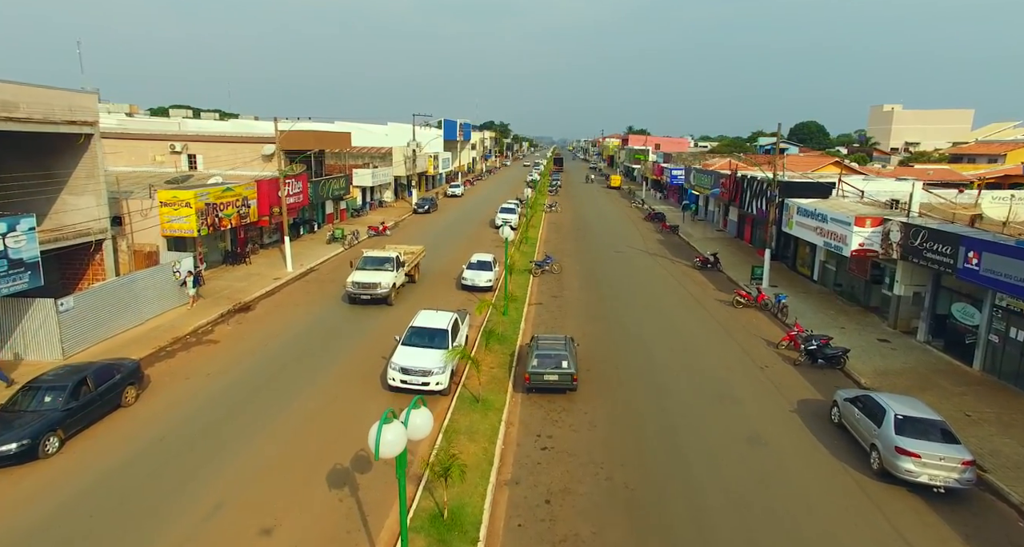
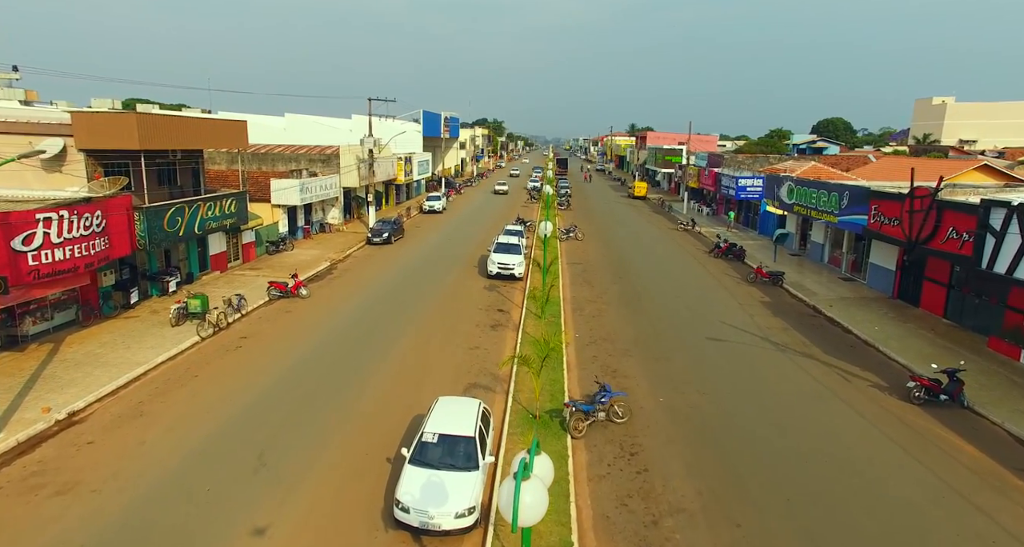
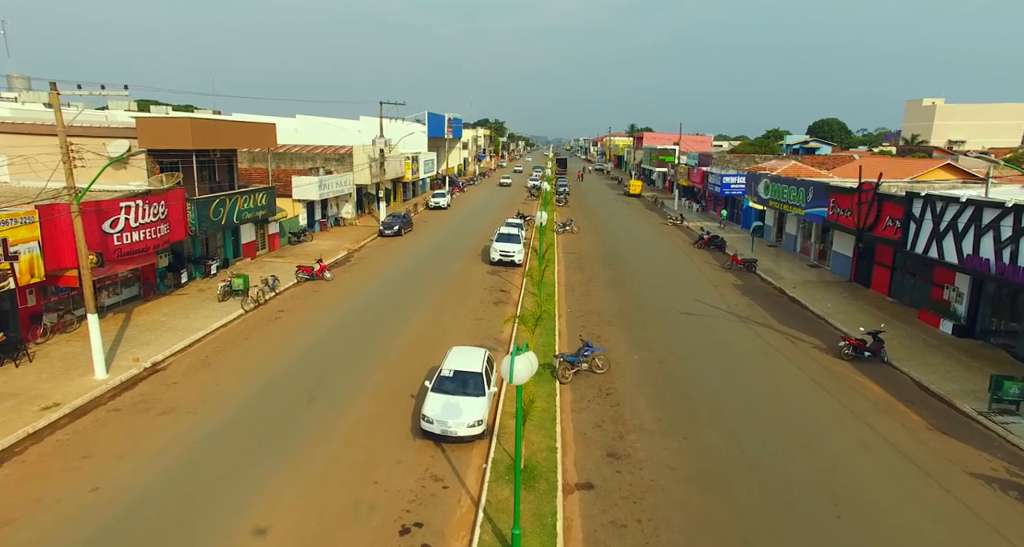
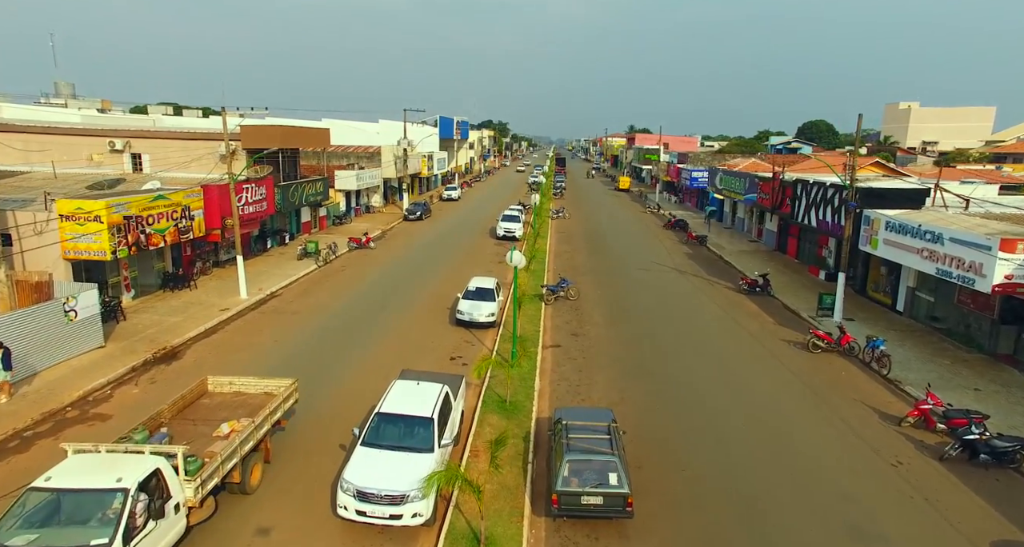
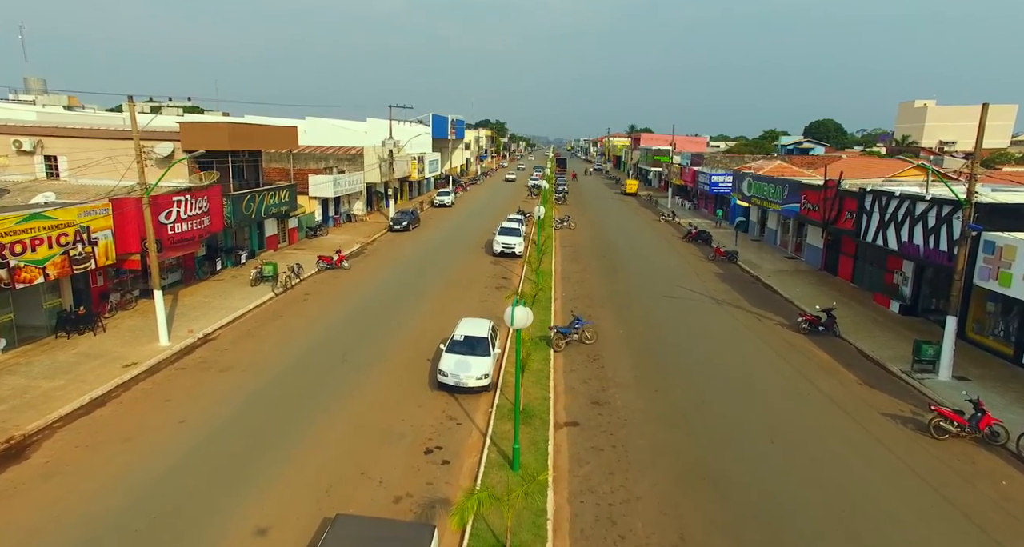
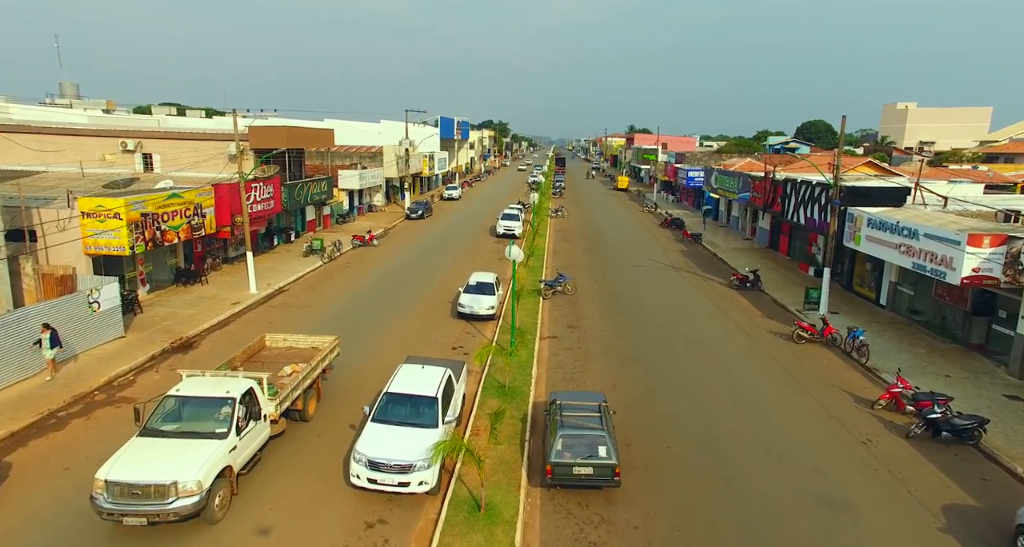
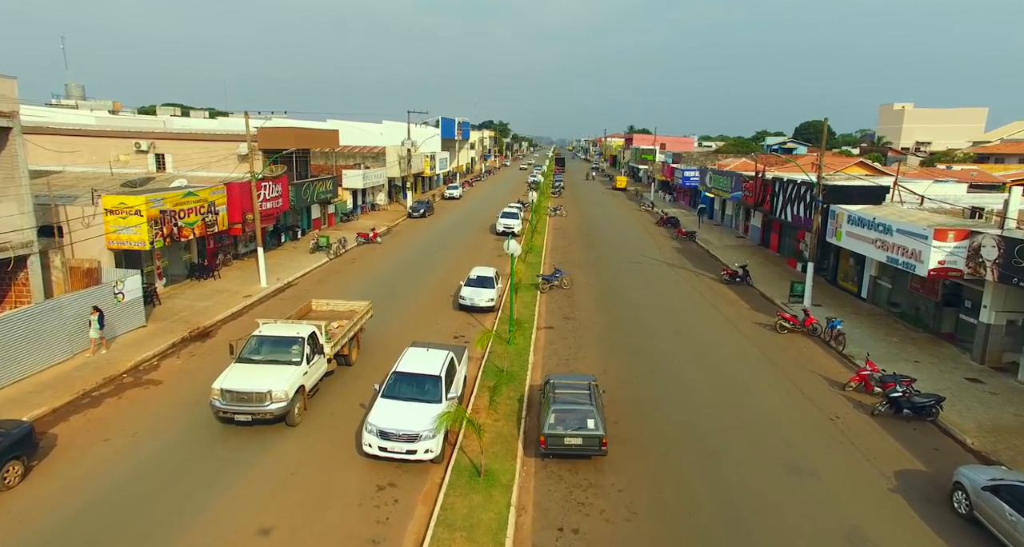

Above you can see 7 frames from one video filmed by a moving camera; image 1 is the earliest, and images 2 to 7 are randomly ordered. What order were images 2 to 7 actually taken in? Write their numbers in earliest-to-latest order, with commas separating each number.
7, 6, 4, 5, 3, 2
